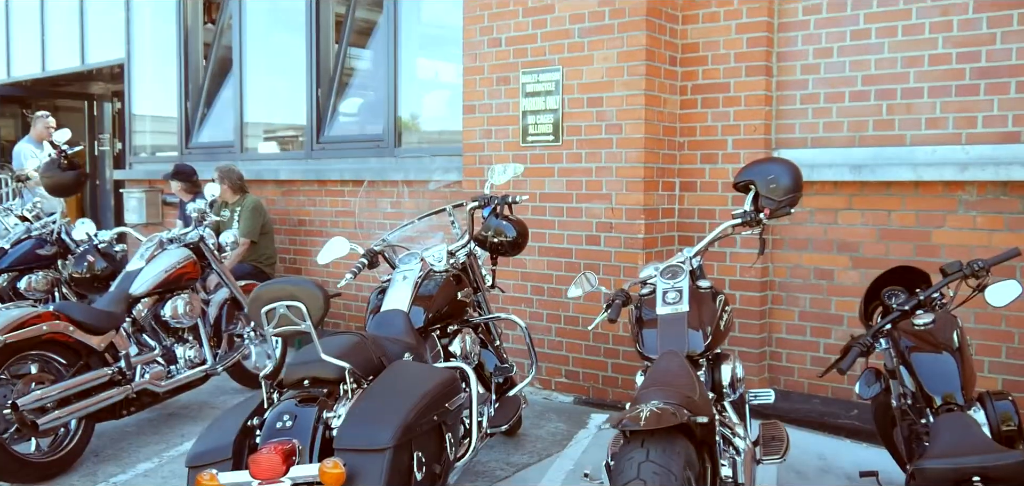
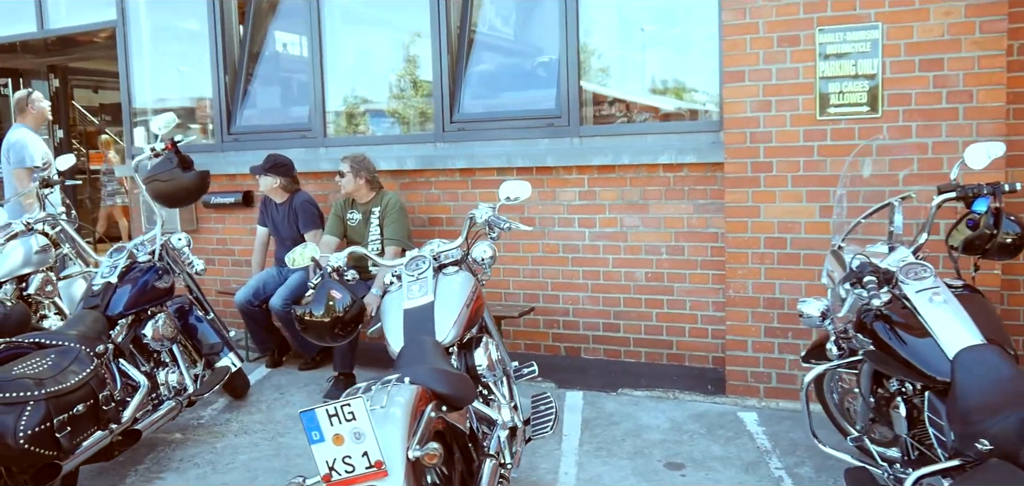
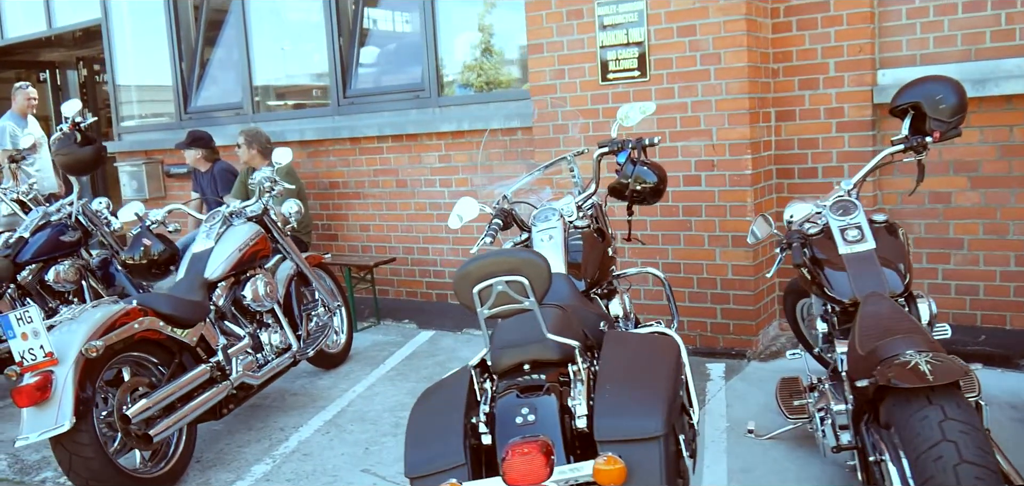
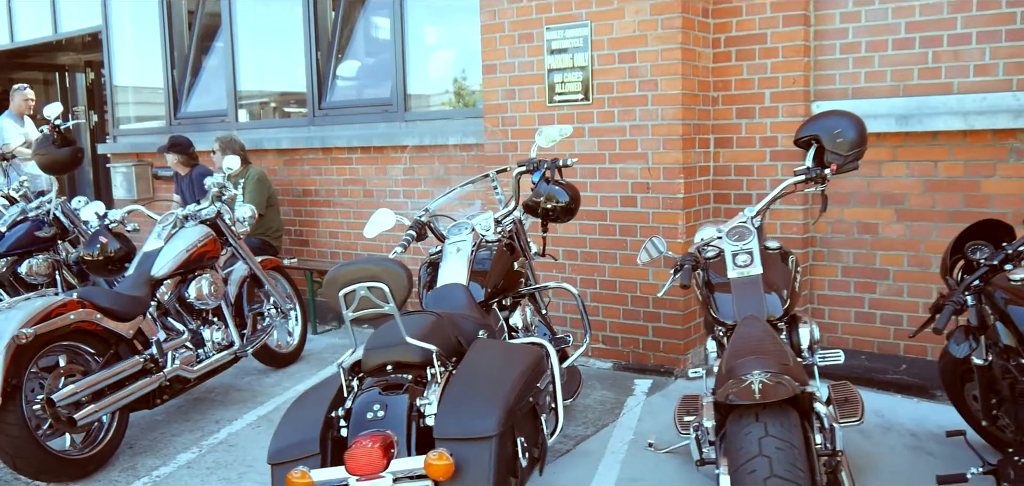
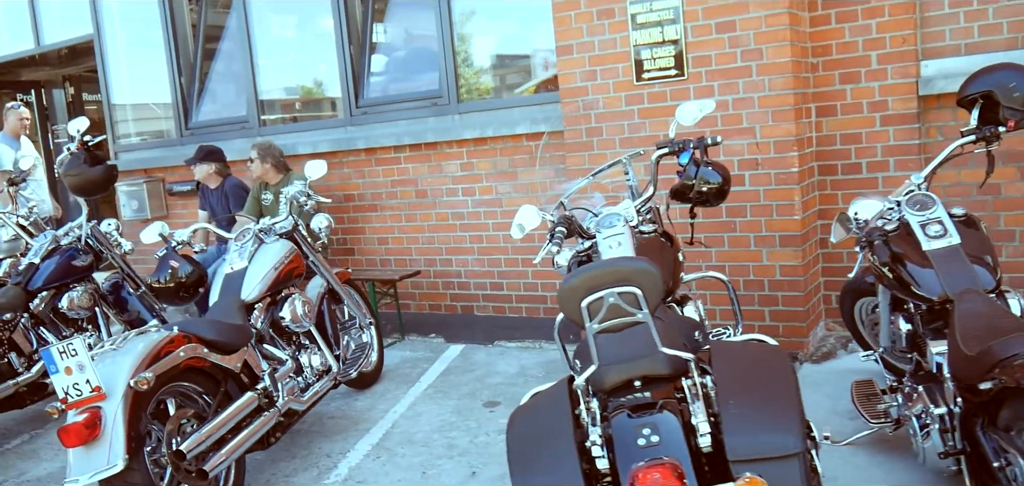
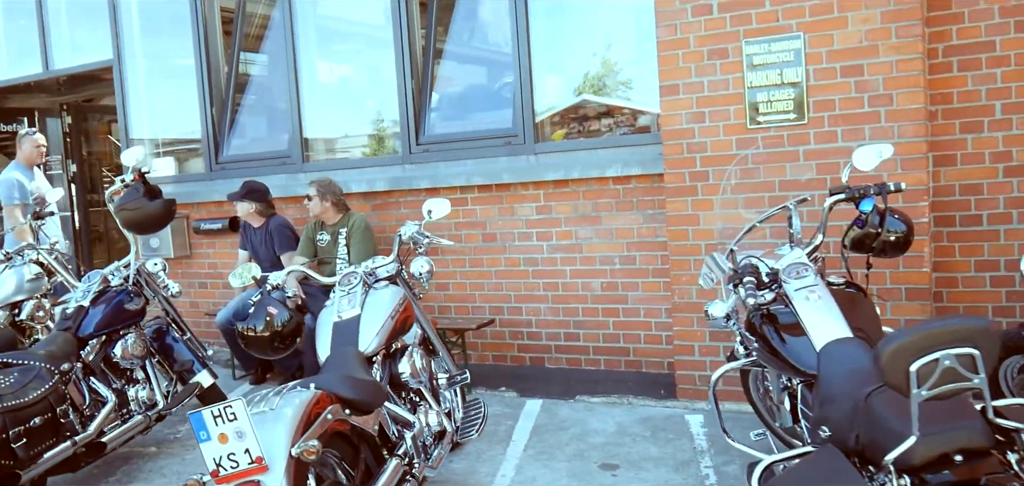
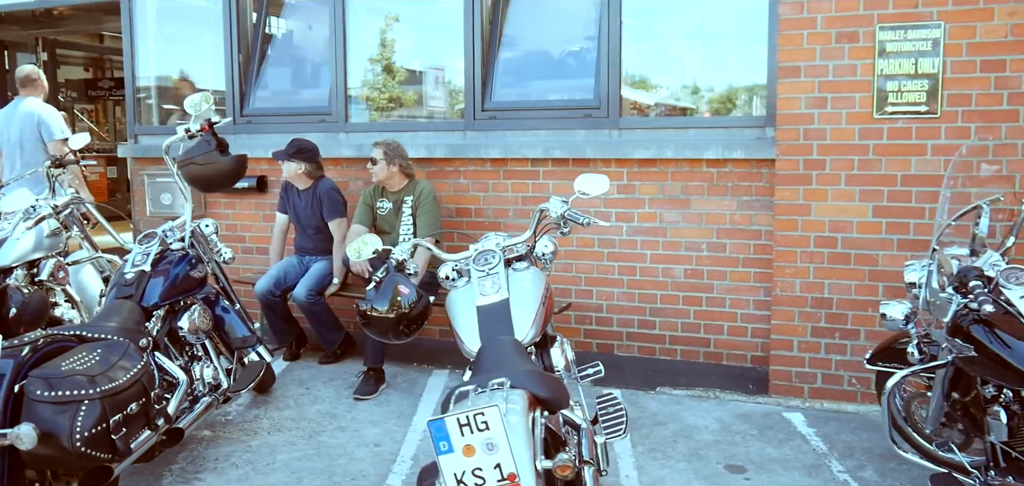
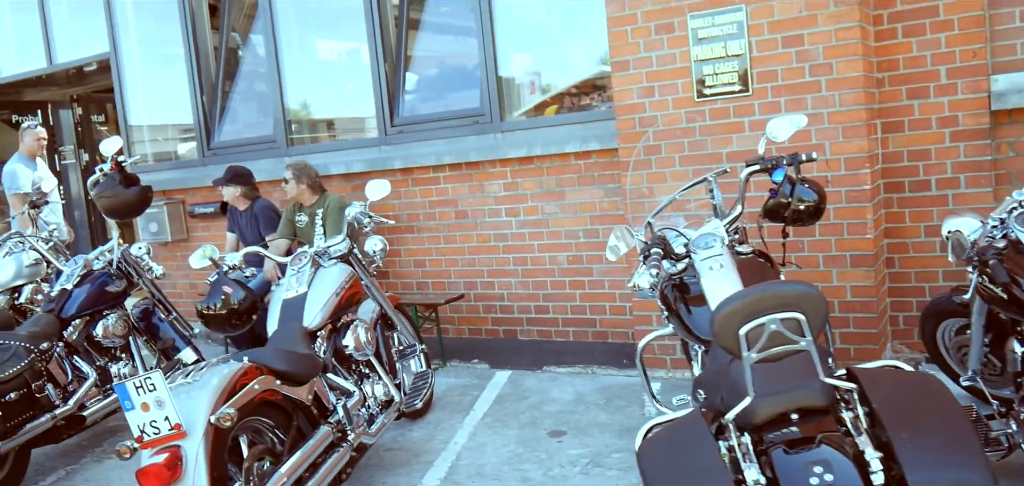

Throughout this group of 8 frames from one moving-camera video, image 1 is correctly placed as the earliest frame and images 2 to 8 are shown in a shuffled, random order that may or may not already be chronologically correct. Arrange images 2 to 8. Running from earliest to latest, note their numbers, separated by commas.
4, 3, 5, 8, 6, 2, 7
